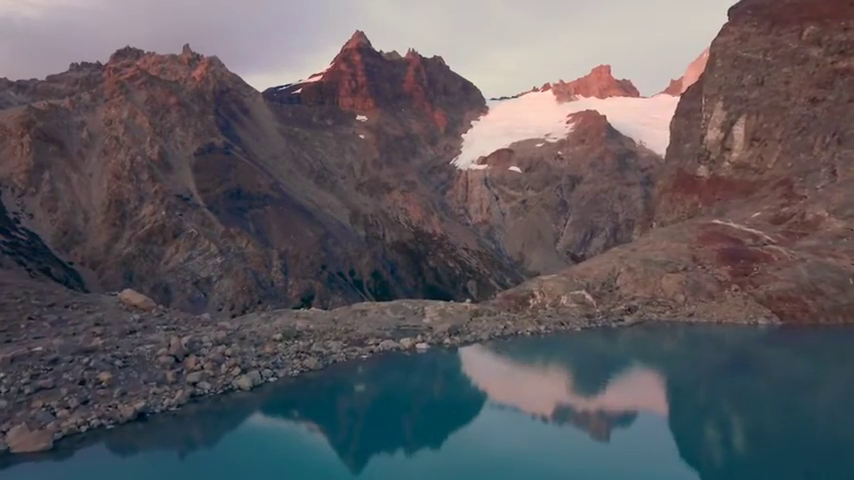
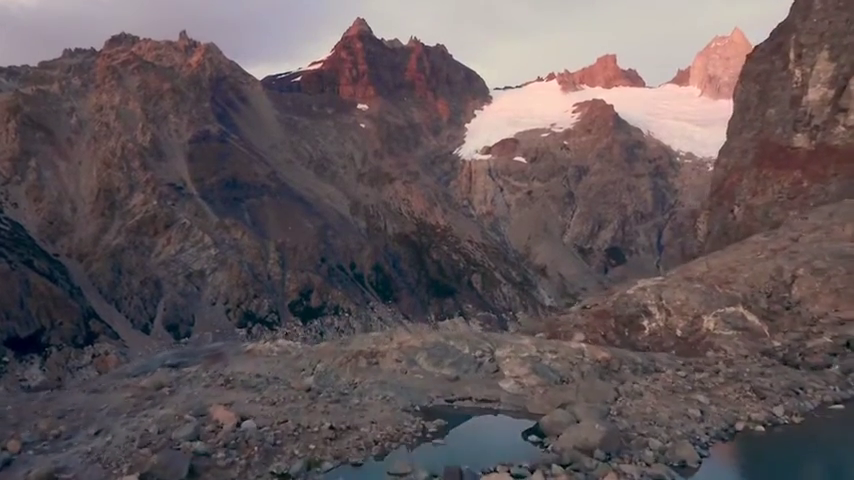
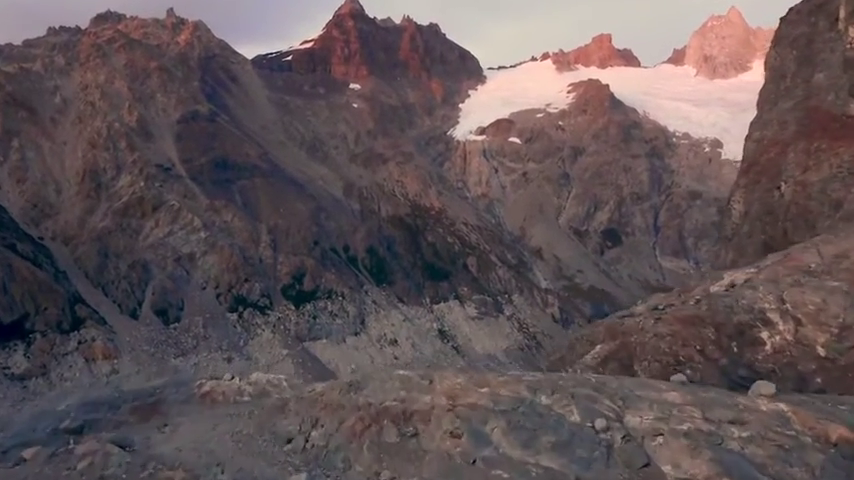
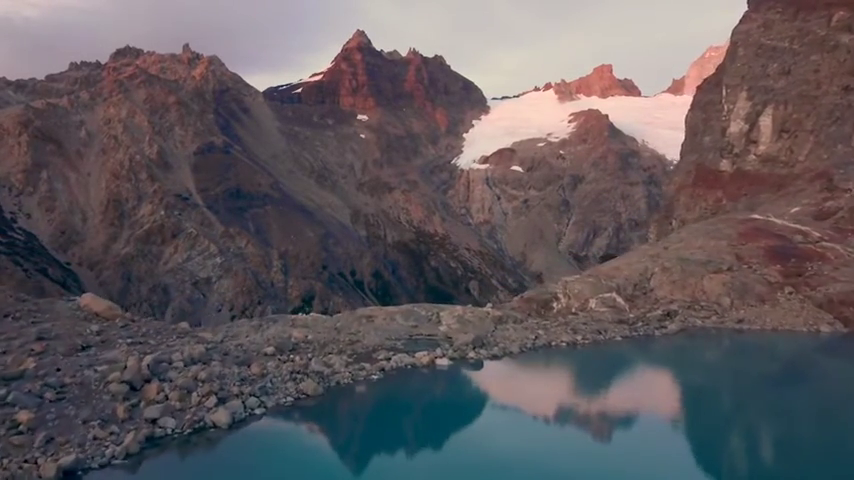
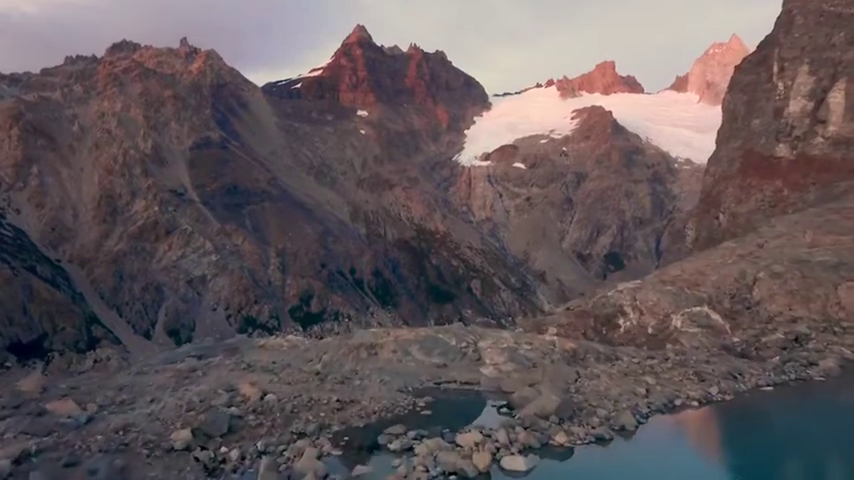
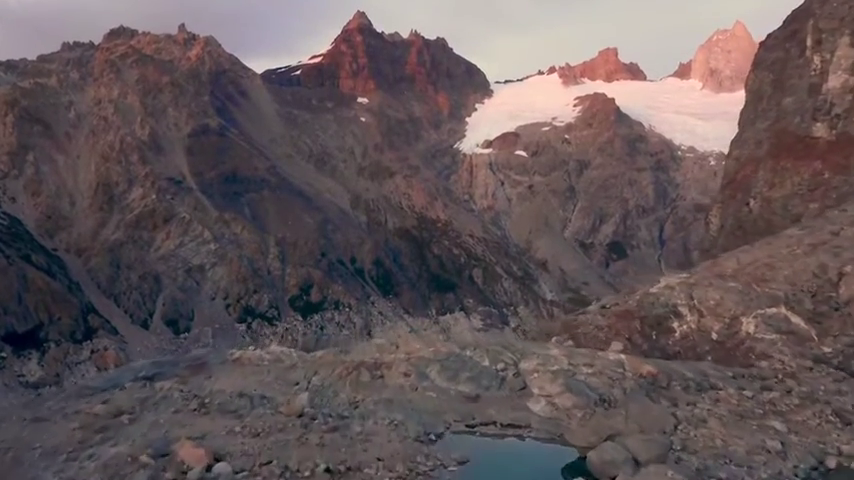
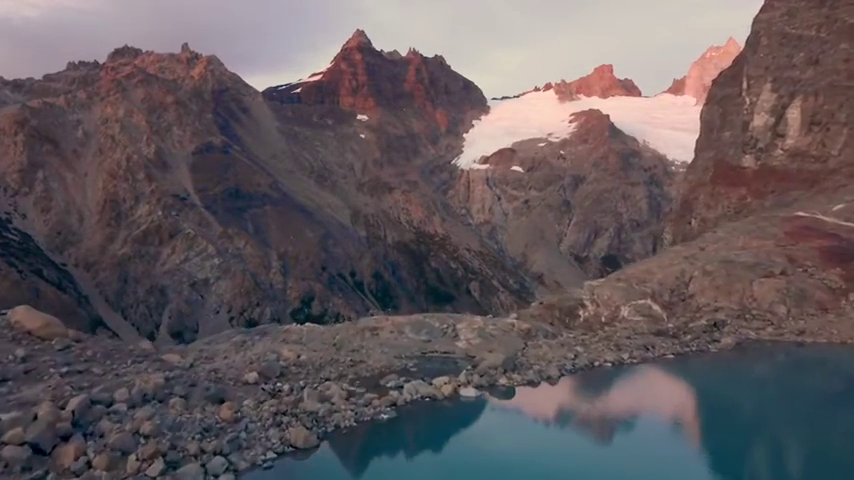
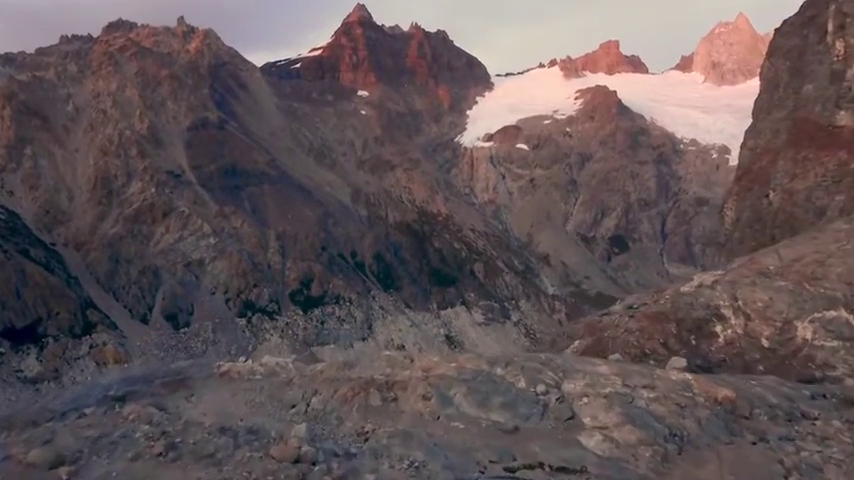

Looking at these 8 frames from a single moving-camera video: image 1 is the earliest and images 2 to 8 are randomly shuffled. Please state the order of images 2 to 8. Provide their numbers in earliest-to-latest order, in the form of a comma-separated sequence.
4, 7, 5, 2, 6, 8, 3
